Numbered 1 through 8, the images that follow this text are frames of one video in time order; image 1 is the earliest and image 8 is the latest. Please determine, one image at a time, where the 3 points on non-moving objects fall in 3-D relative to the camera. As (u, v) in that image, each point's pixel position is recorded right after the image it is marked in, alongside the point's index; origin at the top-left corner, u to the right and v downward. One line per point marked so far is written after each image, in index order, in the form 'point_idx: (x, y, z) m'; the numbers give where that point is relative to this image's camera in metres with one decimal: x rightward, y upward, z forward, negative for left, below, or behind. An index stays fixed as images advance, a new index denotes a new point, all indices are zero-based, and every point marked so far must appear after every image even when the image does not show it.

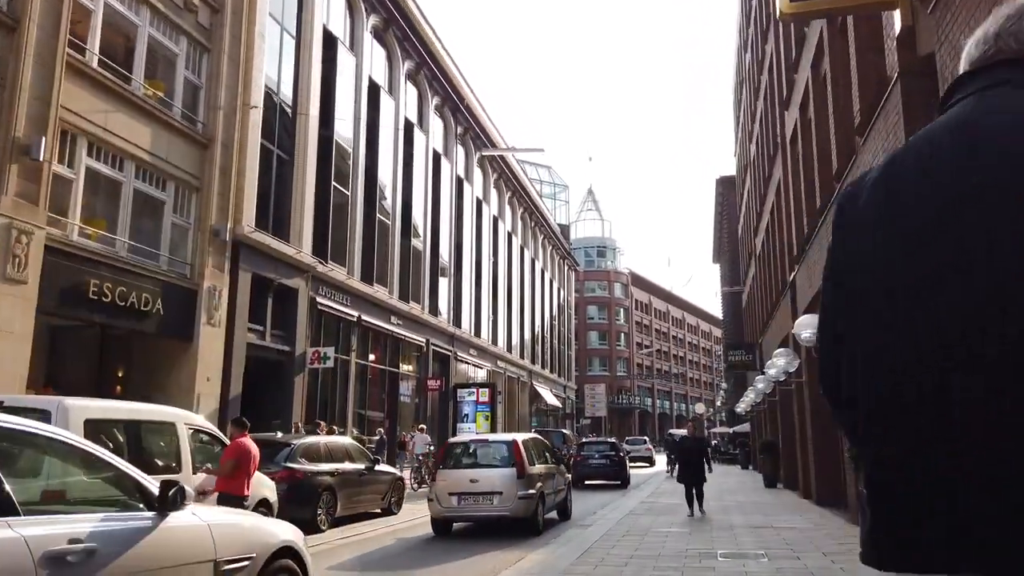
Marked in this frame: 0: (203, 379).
0: (-8.1, -2.4, +18.3) m
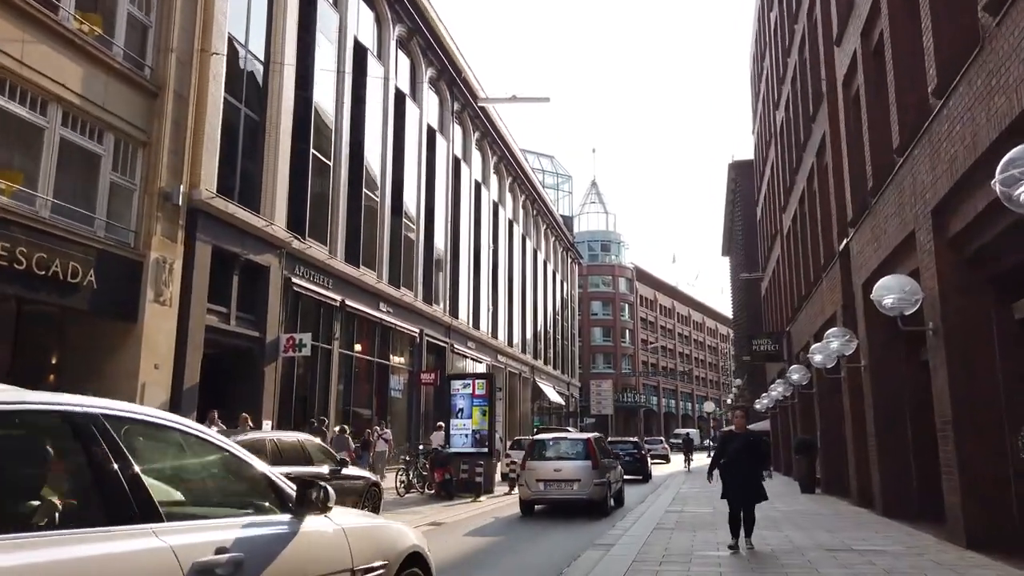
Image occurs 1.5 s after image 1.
0: (-8.1, -1.8, +15.6) m
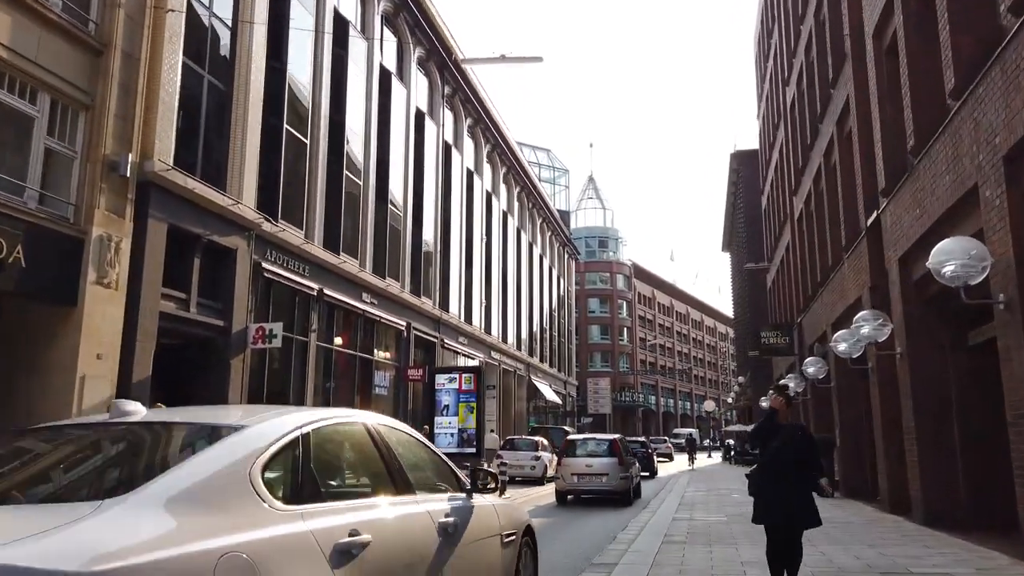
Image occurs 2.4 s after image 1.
0: (-8.4, -1.4, +13.9) m
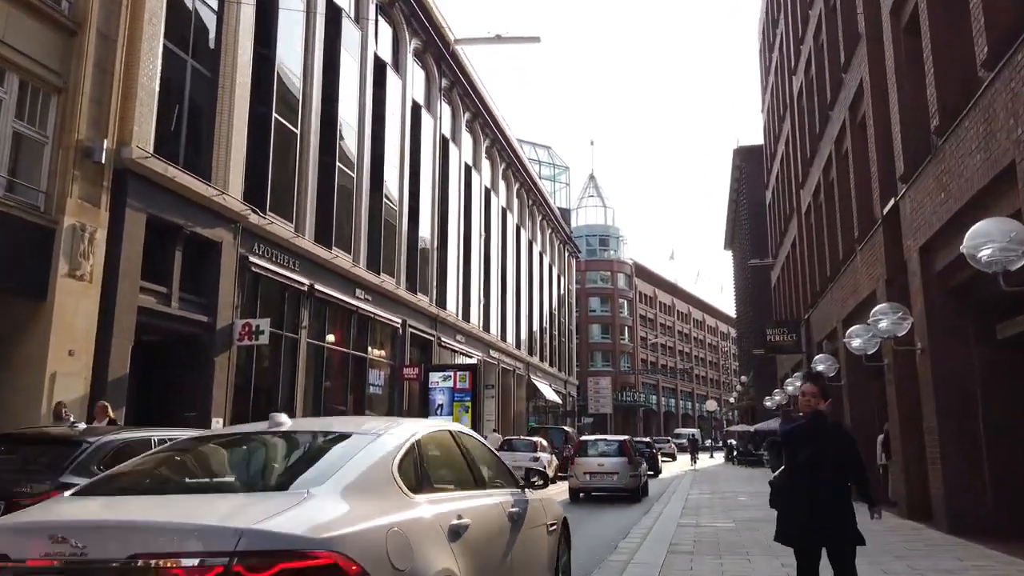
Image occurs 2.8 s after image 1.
0: (-8.5, -1.2, +13.1) m
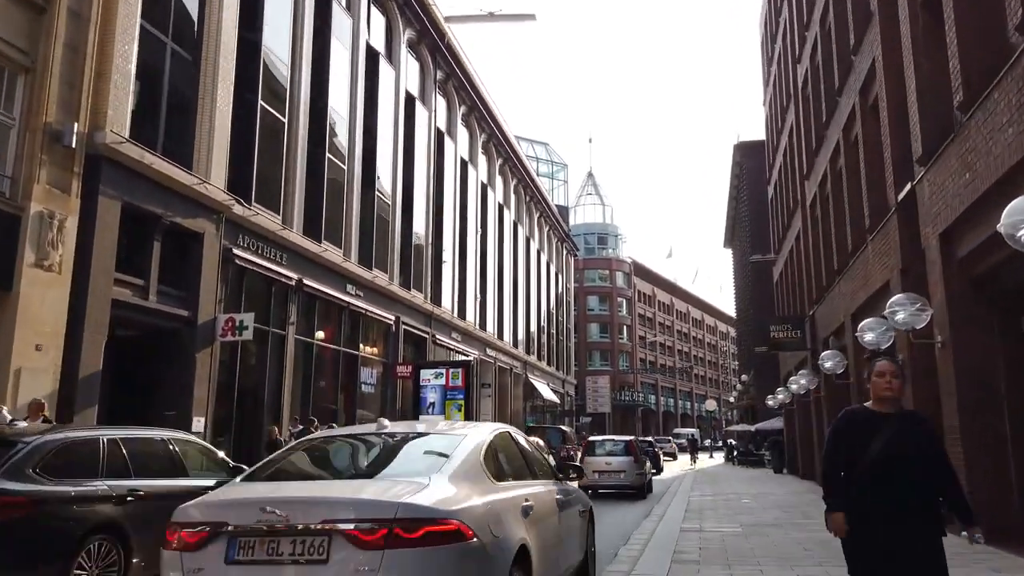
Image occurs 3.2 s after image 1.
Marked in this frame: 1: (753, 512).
0: (-8.6, -1.1, +12.4) m
1: (+5.1, -4.7, +14.6) m
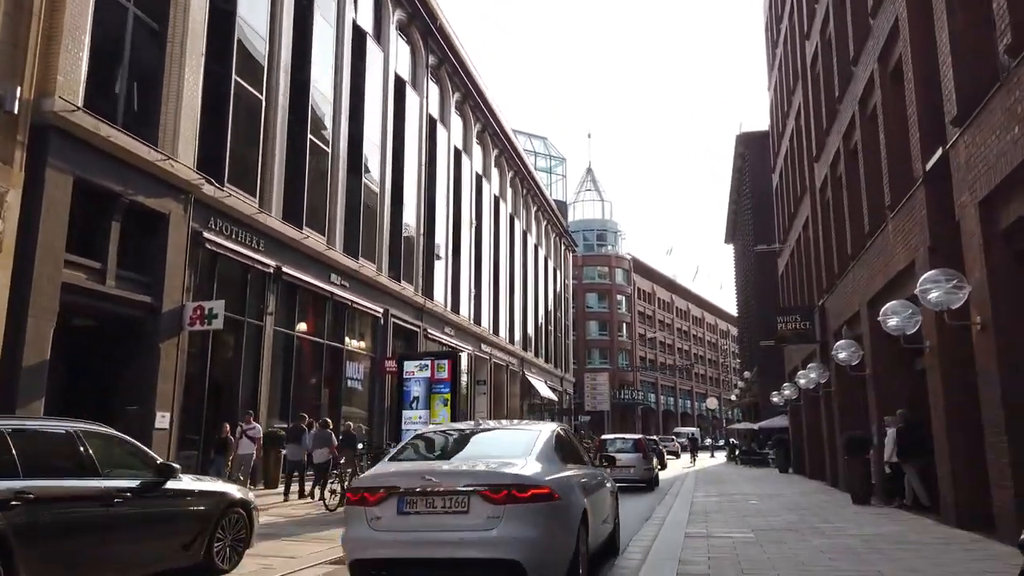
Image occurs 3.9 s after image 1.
0: (-8.8, -0.8, +11.2) m
1: (+4.8, -4.4, +13.4) m
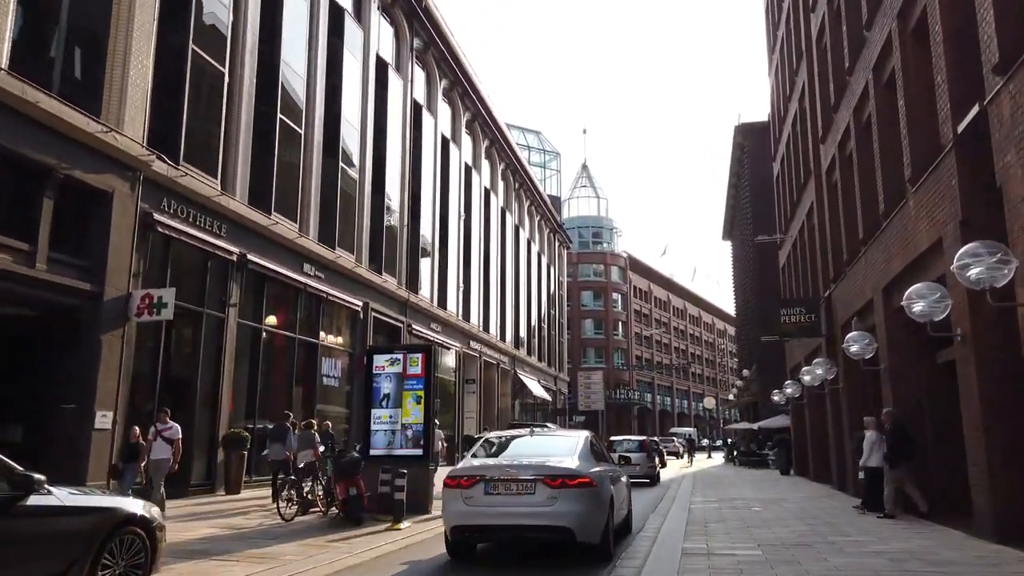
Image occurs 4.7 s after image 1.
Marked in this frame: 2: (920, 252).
0: (-9.2, -0.5, +9.7) m
1: (+4.4, -4.1, +12.0) m
2: (+6.7, +0.6, +11.5) m
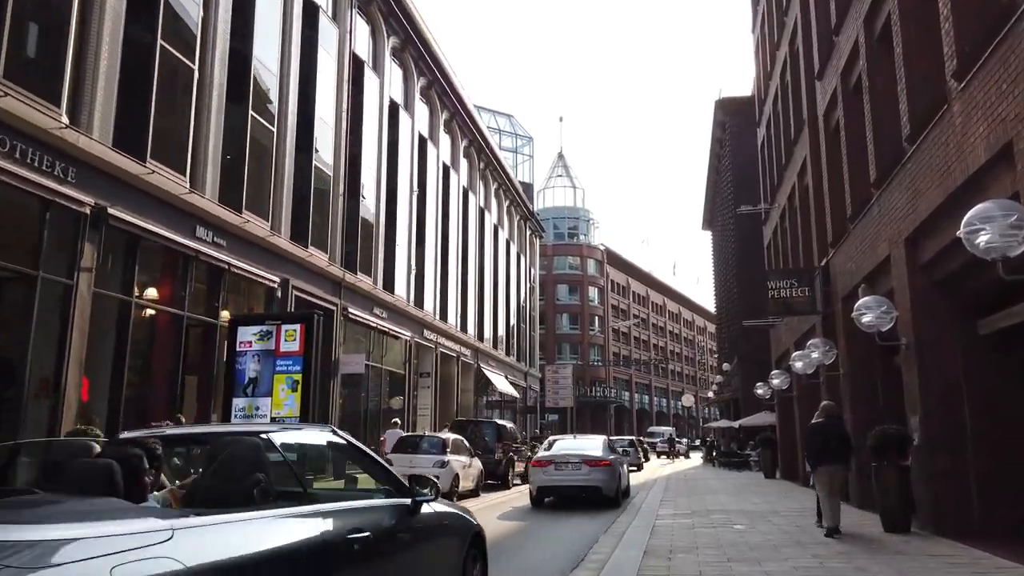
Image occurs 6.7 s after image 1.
0: (-10.5, +0.4, +5.9) m
1: (+3.0, -3.3, +8.6) m
2: (+5.3, +1.3, +8.1) m
